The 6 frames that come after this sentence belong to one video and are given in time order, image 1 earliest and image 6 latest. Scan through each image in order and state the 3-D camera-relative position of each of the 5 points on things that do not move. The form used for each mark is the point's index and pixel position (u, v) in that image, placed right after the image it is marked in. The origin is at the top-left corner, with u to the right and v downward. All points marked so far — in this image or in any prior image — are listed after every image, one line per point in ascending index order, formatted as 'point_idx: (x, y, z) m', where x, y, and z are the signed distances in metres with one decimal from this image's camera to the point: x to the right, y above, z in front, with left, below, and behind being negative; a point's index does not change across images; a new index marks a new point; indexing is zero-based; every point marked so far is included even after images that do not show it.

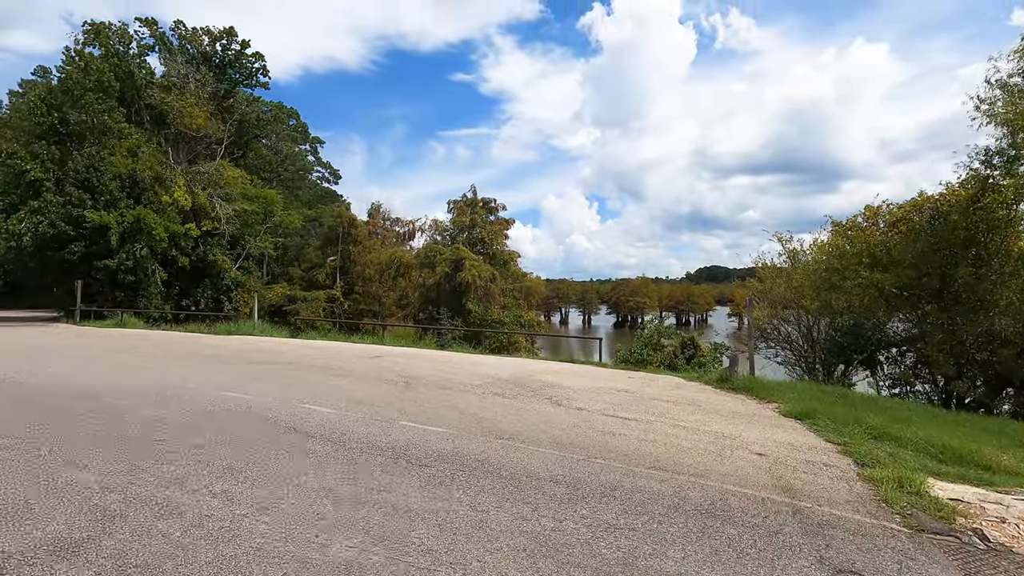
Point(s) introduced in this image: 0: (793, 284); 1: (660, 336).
0: (+10.3, +0.3, +19.4) m
1: (+5.4, -1.7, +19.4) m
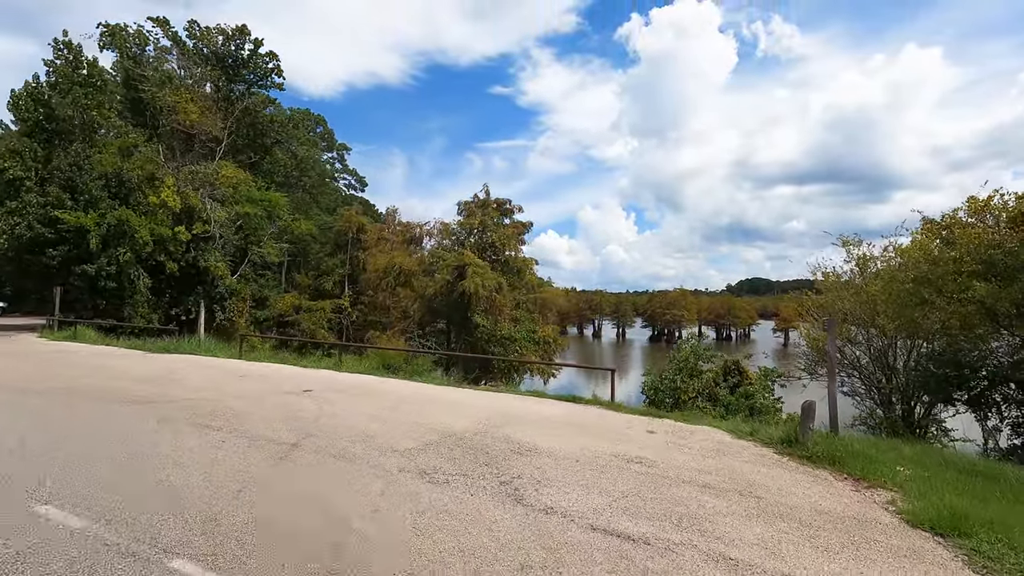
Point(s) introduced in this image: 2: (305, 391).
0: (+10.5, -0.1, +15.8) m
1: (+5.6, -2.1, +16.1) m
2: (-3.1, -1.5, +7.9) m
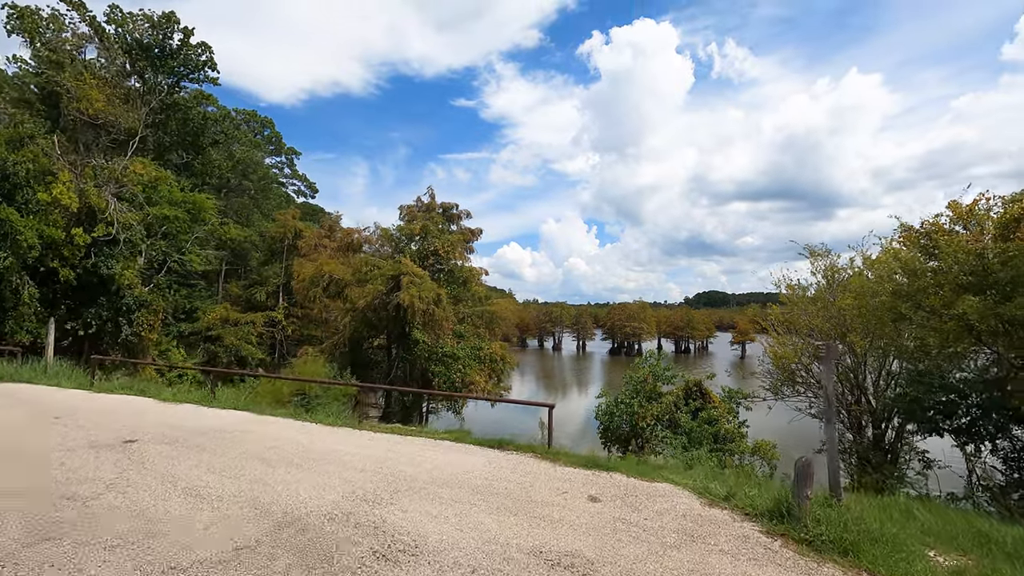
0: (+8.9, -0.5, +14.6) m
1: (+3.9, -2.5, +14.4) m
2: (-4.1, -1.7, +5.7) m
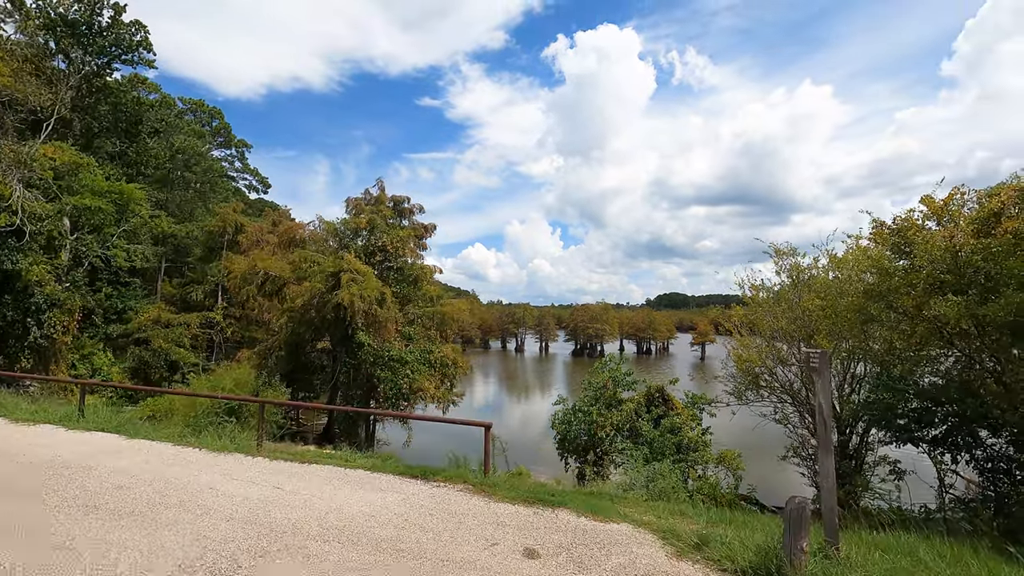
0: (+7.6, -0.5, +14.0) m
1: (+2.6, -2.5, +13.5) m
2: (-4.8, -1.6, +4.2) m
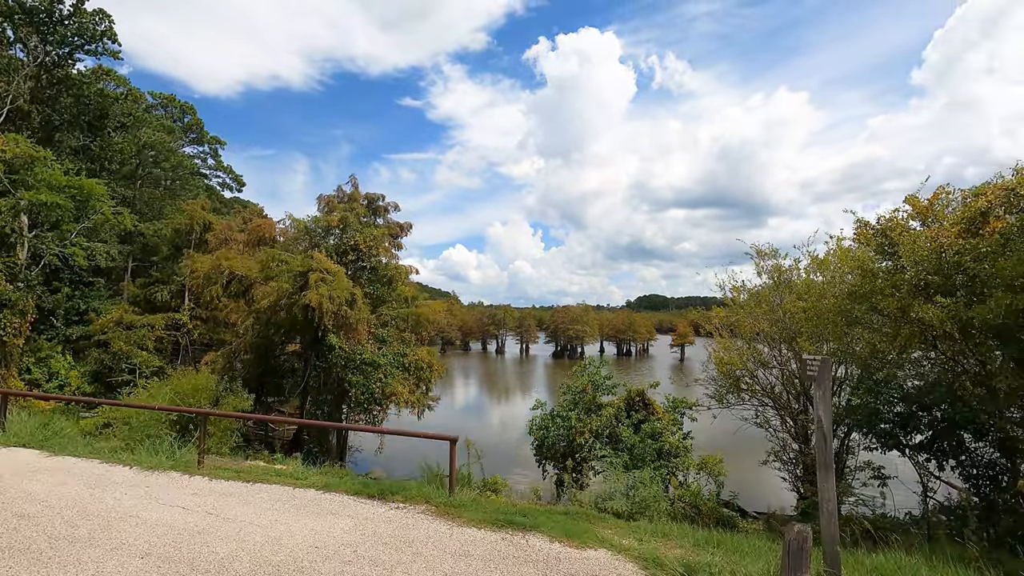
0: (+7.0, -0.5, +13.7) m
1: (+2.1, -2.5, +13.1) m
2: (-5.0, -1.6, +3.5) m
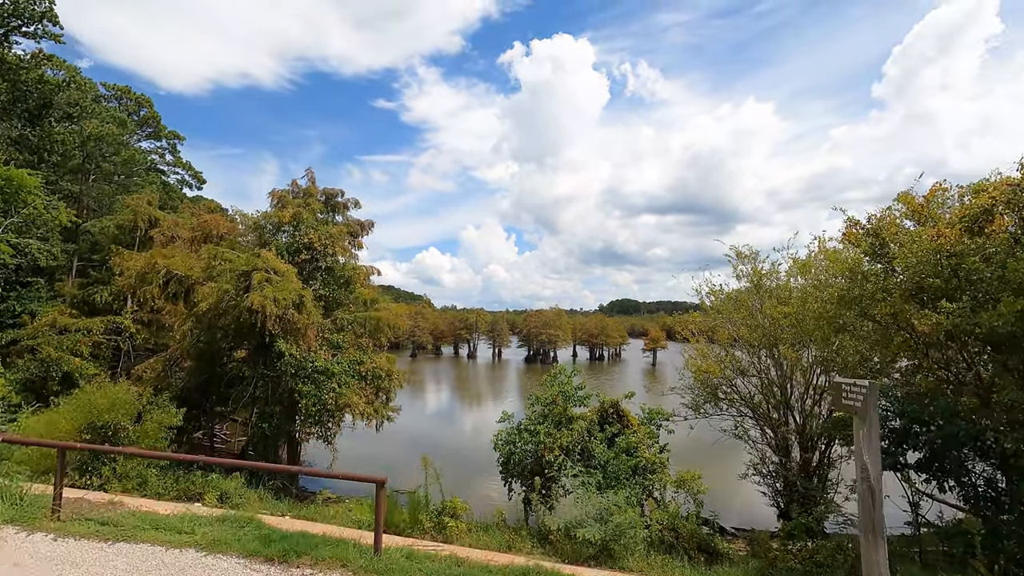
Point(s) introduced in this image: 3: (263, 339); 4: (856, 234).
0: (+6.2, -0.6, +13.0) m
1: (+1.3, -2.6, +12.1) m
2: (-5.4, -1.5, +2.2) m
3: (-6.9, -1.4, +14.7) m
4: (+6.7, +1.1, +10.6) m
